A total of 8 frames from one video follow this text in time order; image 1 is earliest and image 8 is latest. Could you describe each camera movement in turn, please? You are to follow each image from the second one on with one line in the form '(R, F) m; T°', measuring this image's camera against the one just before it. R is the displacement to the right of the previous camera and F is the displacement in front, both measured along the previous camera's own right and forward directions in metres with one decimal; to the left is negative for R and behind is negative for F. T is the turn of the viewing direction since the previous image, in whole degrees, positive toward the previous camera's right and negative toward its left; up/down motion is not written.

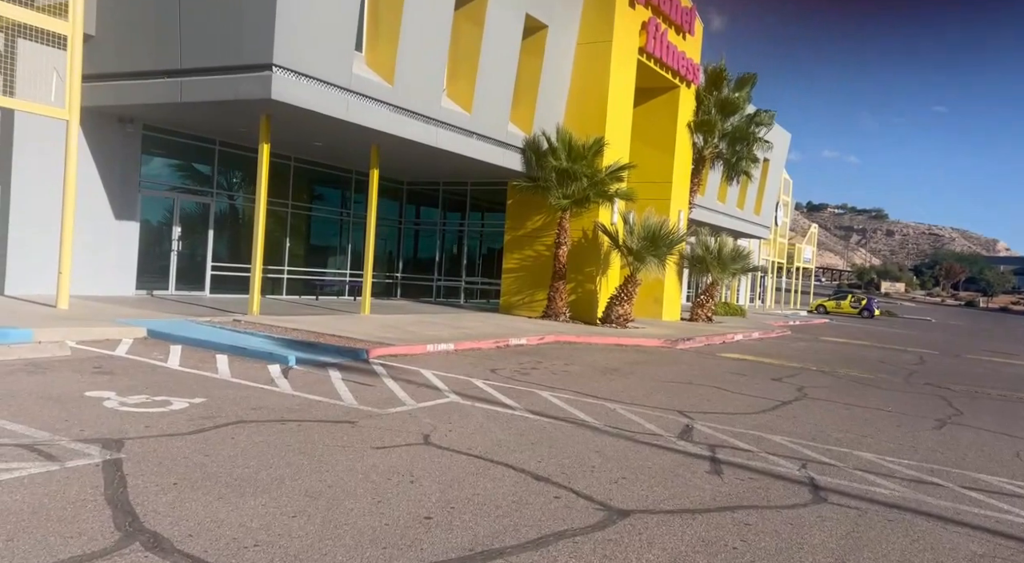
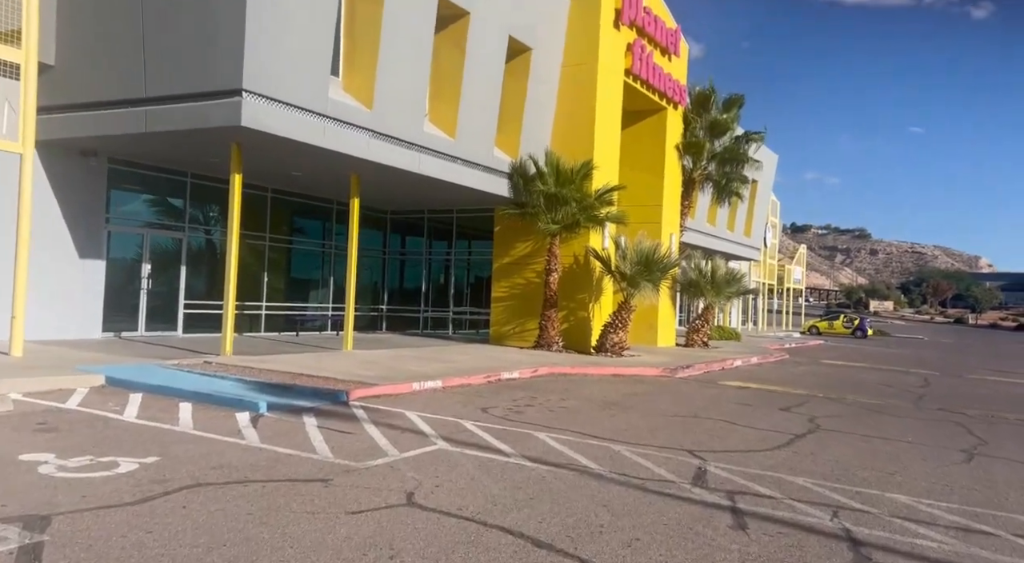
(0.0, +0.9) m; +1°
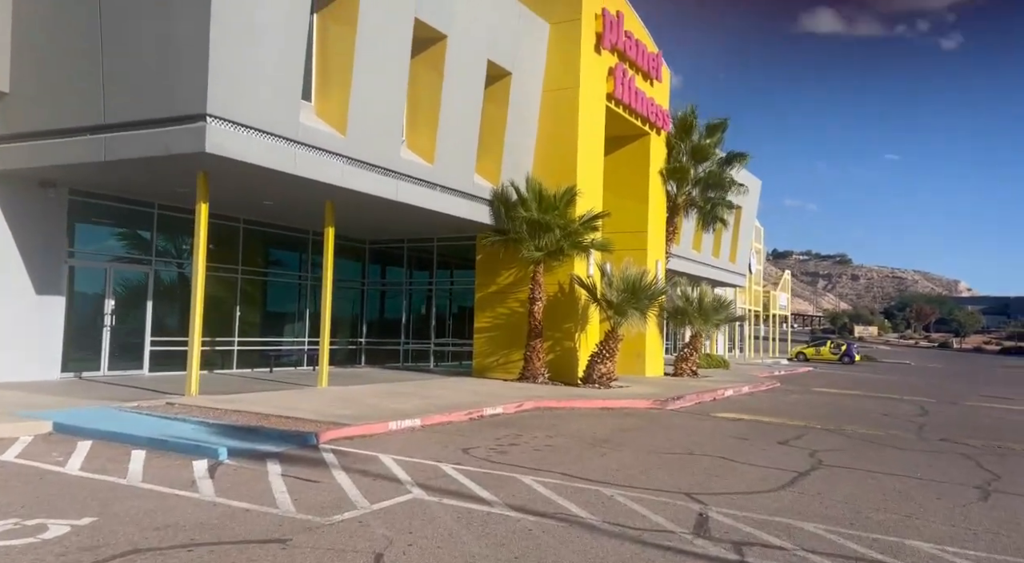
(0.0, +0.7) m; +1°
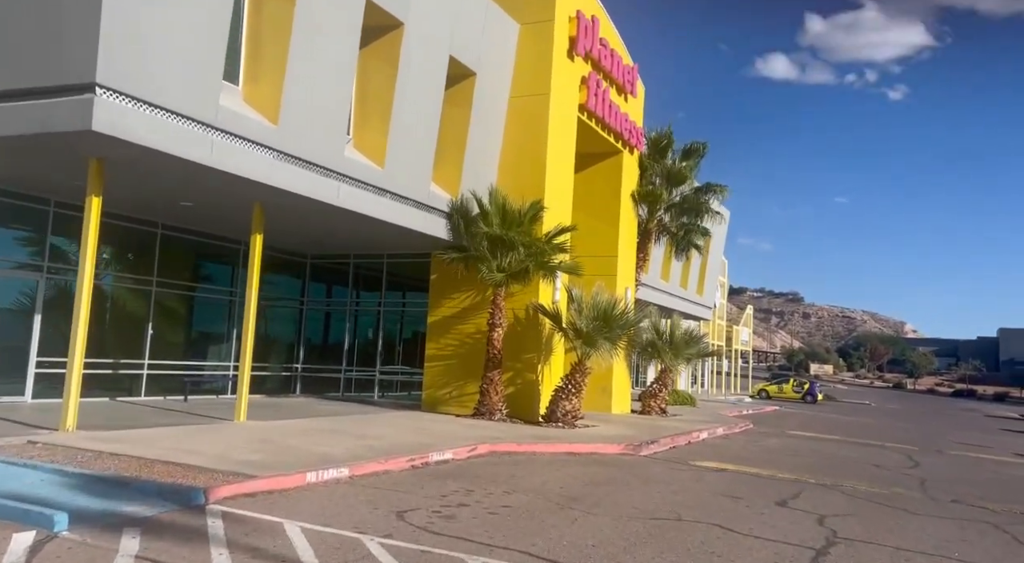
(0.0, +2.3) m; +3°
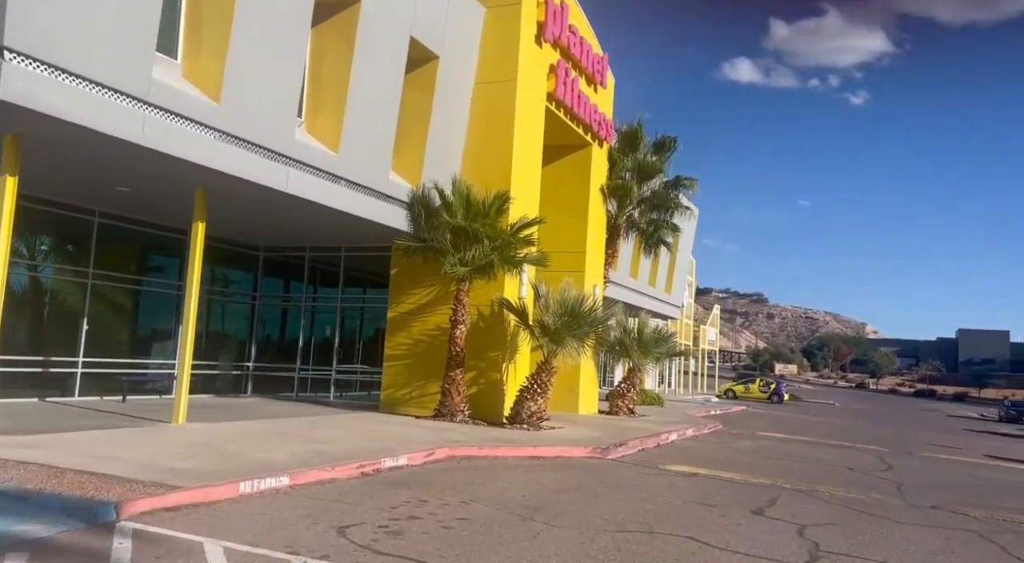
(+0.1, +0.9) m; +2°
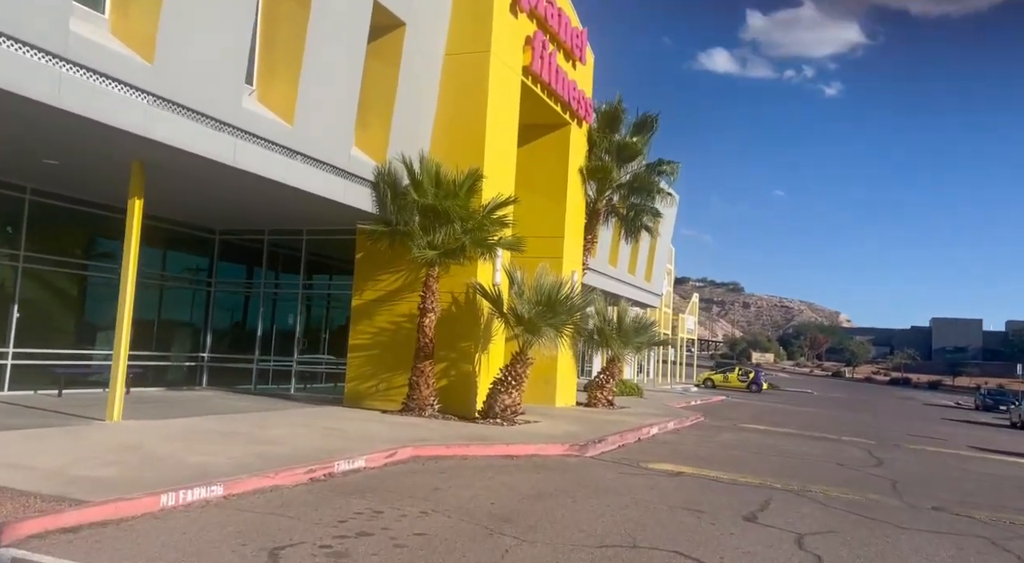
(+0.1, +1.2) m; +1°
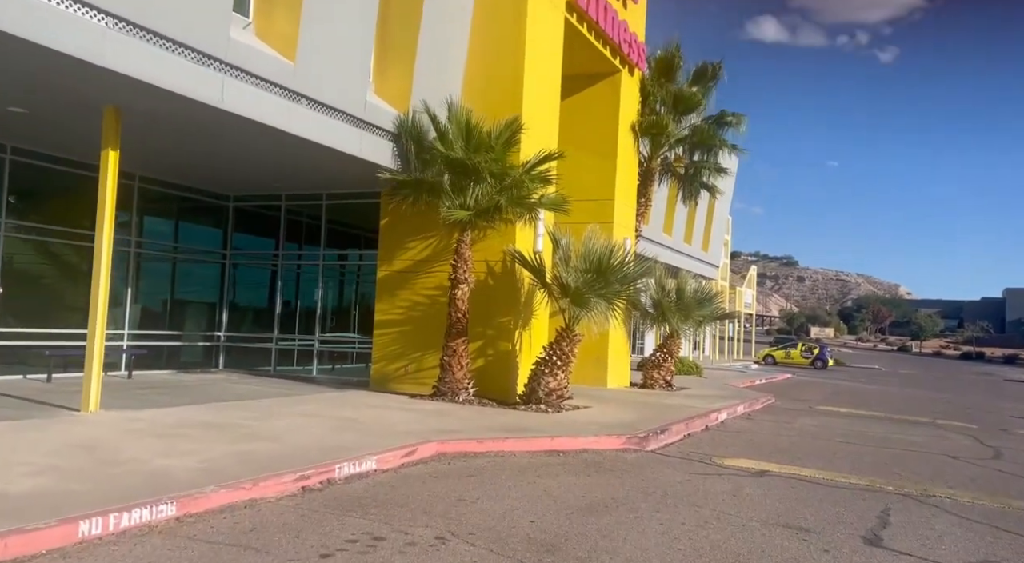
(+0.1, +2.3) m; -3°
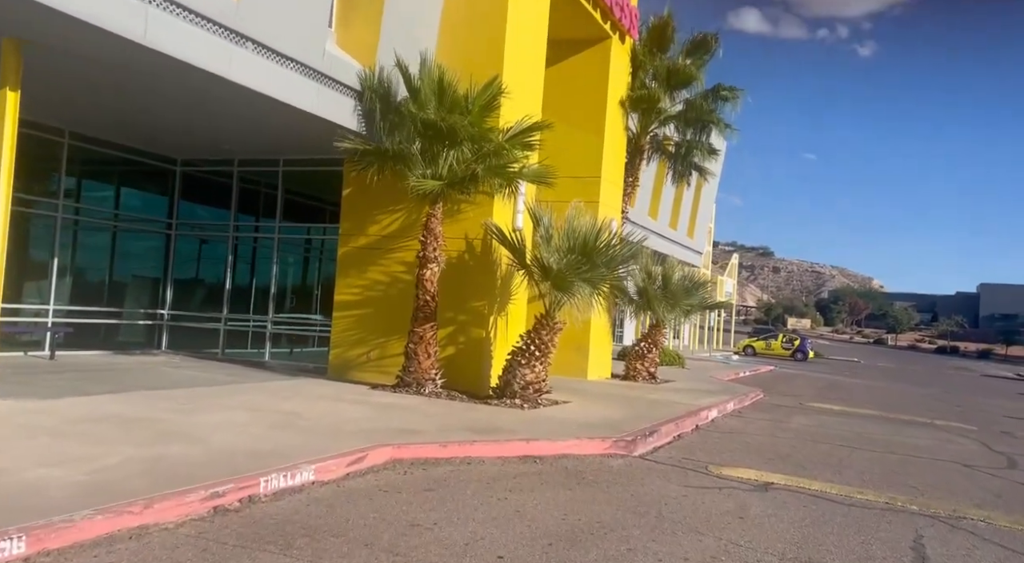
(+0.1, +1.6) m; +1°
